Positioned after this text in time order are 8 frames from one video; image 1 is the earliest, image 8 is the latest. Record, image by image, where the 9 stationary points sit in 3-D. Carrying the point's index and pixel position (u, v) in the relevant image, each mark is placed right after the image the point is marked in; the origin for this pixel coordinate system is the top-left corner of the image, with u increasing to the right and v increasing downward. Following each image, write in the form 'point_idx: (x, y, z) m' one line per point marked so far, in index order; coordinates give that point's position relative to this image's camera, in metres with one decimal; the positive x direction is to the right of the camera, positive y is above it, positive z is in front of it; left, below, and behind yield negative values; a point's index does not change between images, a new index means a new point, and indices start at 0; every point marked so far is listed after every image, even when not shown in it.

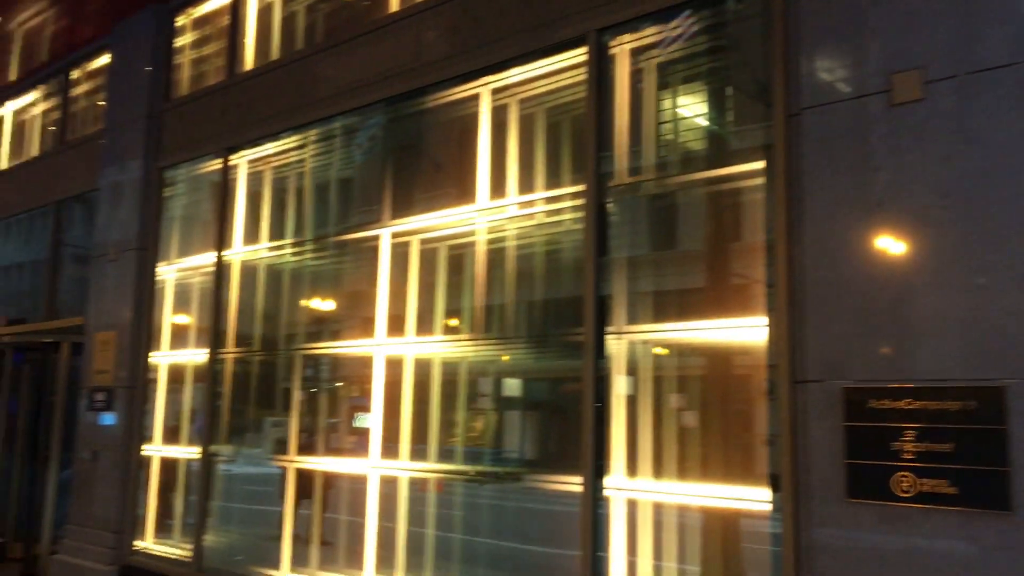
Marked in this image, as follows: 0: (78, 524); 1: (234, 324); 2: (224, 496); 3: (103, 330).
0: (-4.4, -2.4, +9.6) m
1: (-2.6, -0.4, +8.9) m
2: (-2.5, -2.0, +8.5) m
3: (-4.2, -0.4, +9.7) m
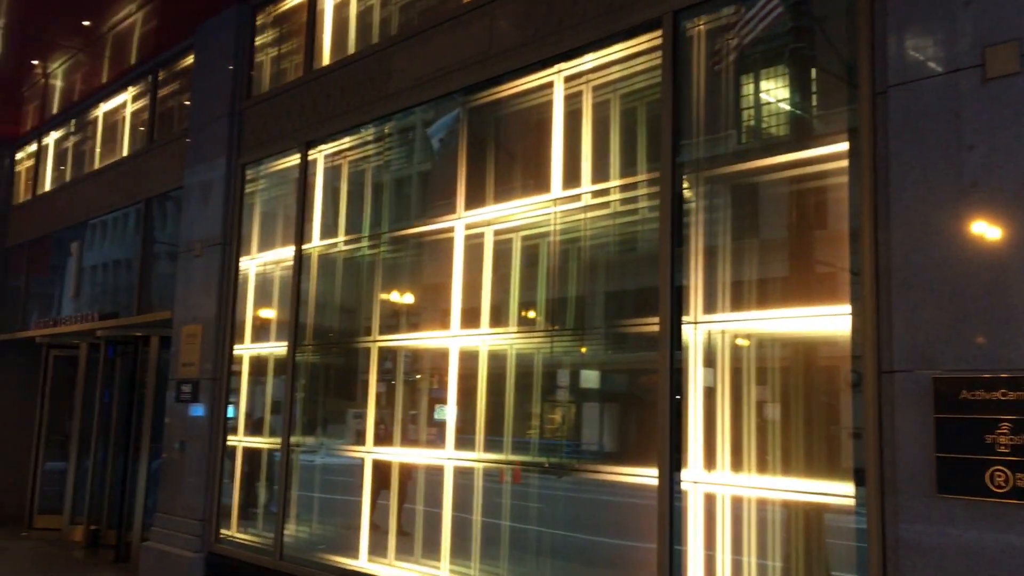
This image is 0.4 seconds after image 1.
0: (-3.6, -2.3, +9.9) m
1: (-1.9, -0.3, +9.1) m
2: (-1.8, -1.9, +8.7) m
3: (-3.4, -0.4, +10.0) m
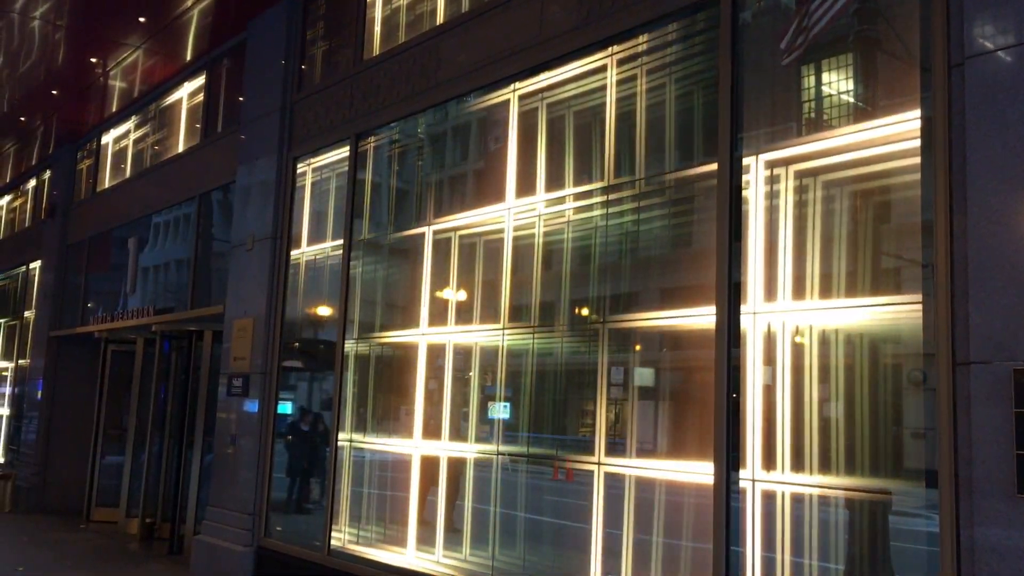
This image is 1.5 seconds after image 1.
0: (-3.1, -2.3, +9.9) m
1: (-1.4, -0.3, +9.0) m
2: (-1.4, -1.8, +8.6) m
3: (-2.9, -0.3, +10.0) m
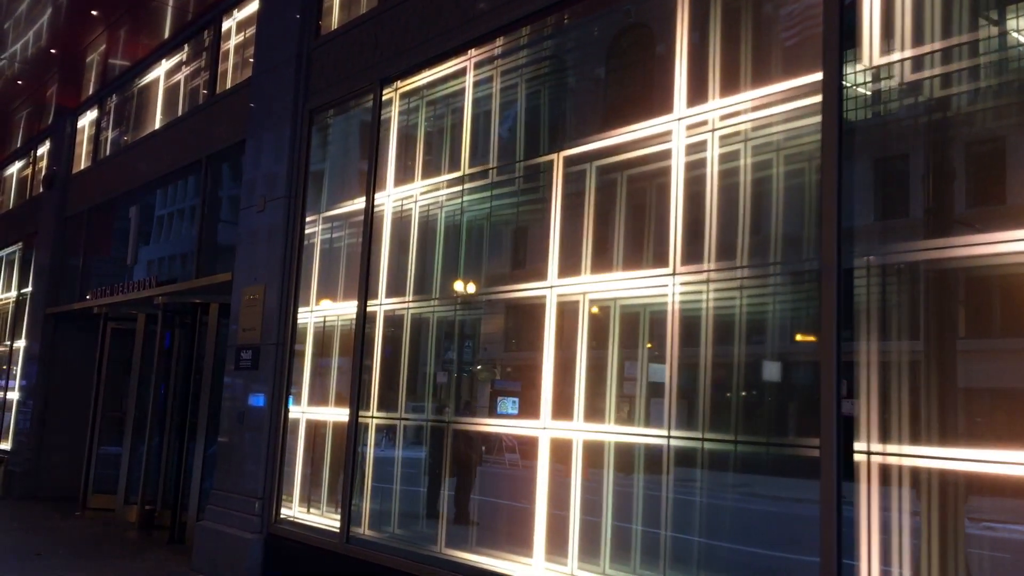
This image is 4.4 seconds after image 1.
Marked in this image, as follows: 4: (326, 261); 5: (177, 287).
0: (-2.8, -1.9, +9.1) m
1: (-1.1, +0.1, +8.2) m
2: (-1.1, -1.5, +7.8) m
3: (-2.5, 0.0, +9.2) m
4: (-1.7, +0.3, +8.6) m
5: (-3.8, 0.0, +10.8) m
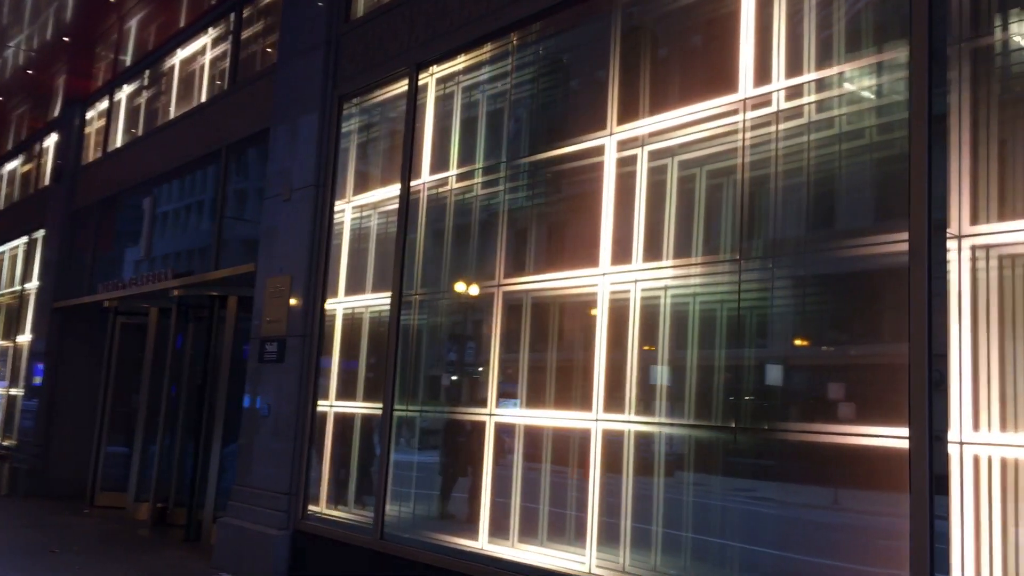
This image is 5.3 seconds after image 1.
0: (-2.5, -1.8, +8.8) m
1: (-0.8, +0.1, +8.0) m
2: (-0.8, -1.4, +7.6) m
3: (-2.3, +0.1, +8.9) m
4: (-1.4, +0.3, +8.4) m
5: (-3.6, +0.1, +10.6) m
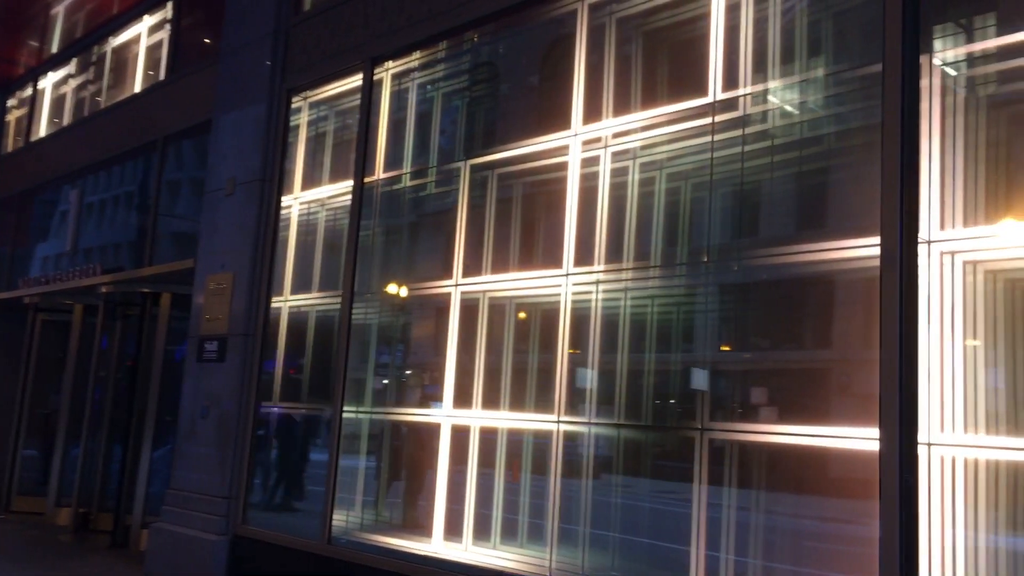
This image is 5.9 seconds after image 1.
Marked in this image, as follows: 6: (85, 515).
0: (-3.0, -1.8, +8.5) m
1: (-1.2, +0.2, +7.8) m
2: (-1.2, -1.4, +7.4) m
3: (-2.7, +0.1, +8.7) m
4: (-1.8, +0.4, +8.2) m
5: (-4.2, +0.1, +10.2) m
6: (-5.0, -2.6, +11.0) m
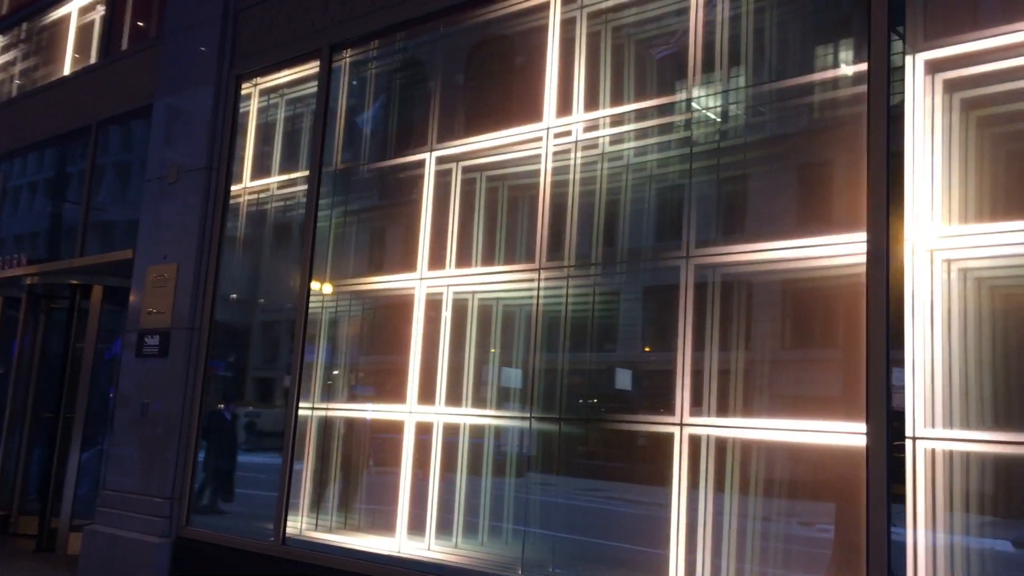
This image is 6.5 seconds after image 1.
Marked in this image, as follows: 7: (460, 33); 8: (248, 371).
0: (-3.4, -1.7, +8.2) m
1: (-1.5, +0.2, +7.6) m
2: (-1.5, -1.4, +7.2) m
3: (-3.1, +0.2, +8.3) m
4: (-2.2, +0.4, +7.9) m
5: (-4.7, +0.2, +9.7) m
6: (-5.6, -2.5, +10.4) m
7: (-0.4, +1.9, +7.1) m
8: (-2.2, -0.7, +7.7) m
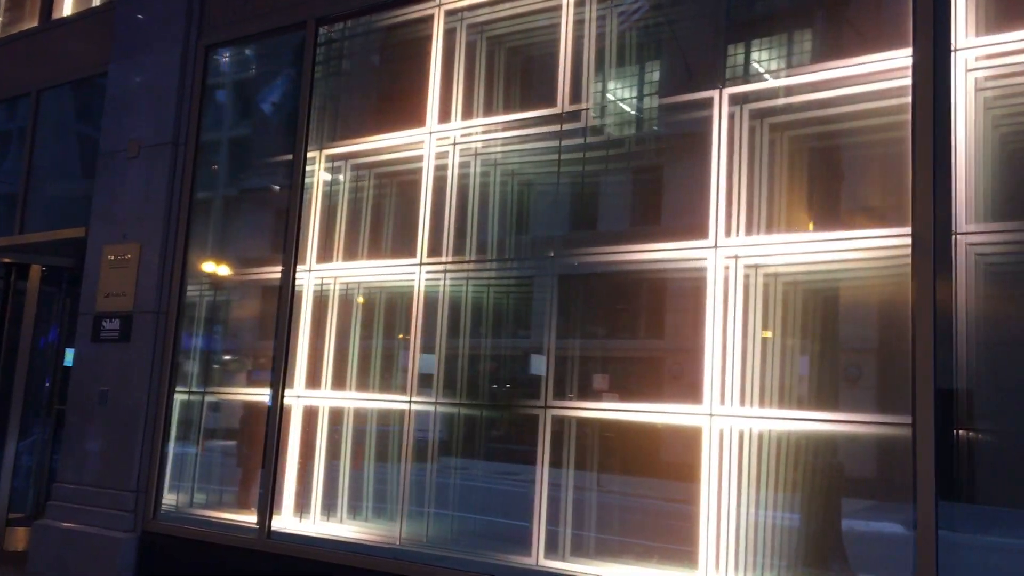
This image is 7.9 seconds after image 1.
0: (-3.6, -1.6, +7.7) m
1: (-1.6, +0.3, +7.3) m
2: (-1.6, -1.3, +6.9) m
3: (-3.3, +0.4, +7.9) m
4: (-2.3, +0.5, +7.6) m
5: (-5.0, +0.4, +9.0) m
6: (-6.1, -2.3, +9.7) m
7: (-0.5, +2.0, +7.0) m
8: (-2.3, -0.5, +7.3) m
